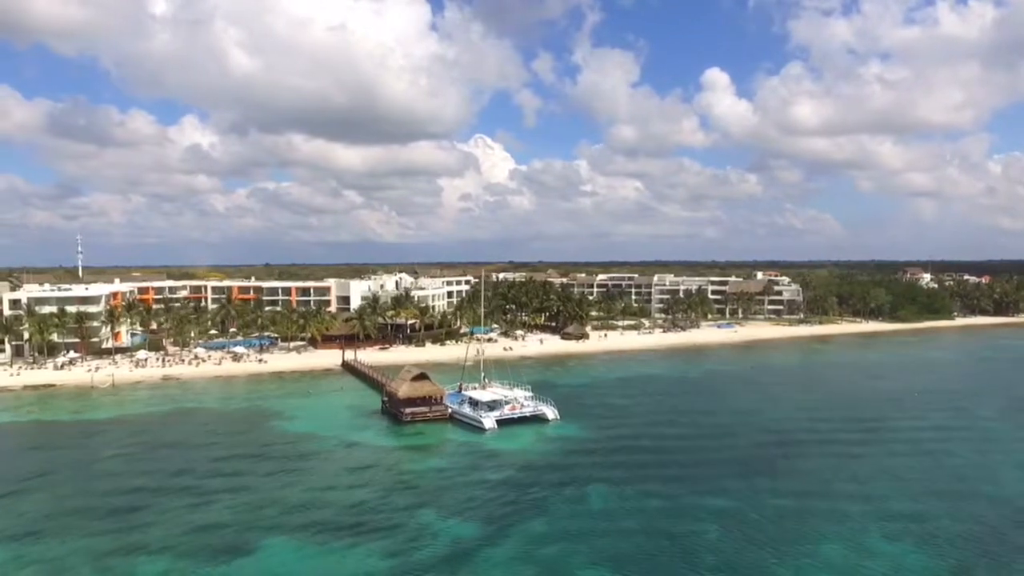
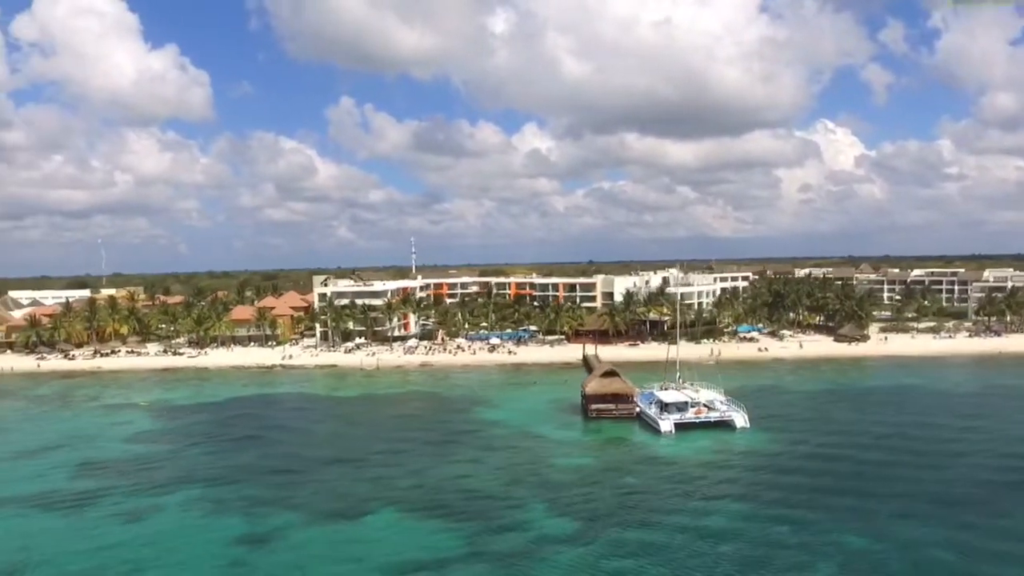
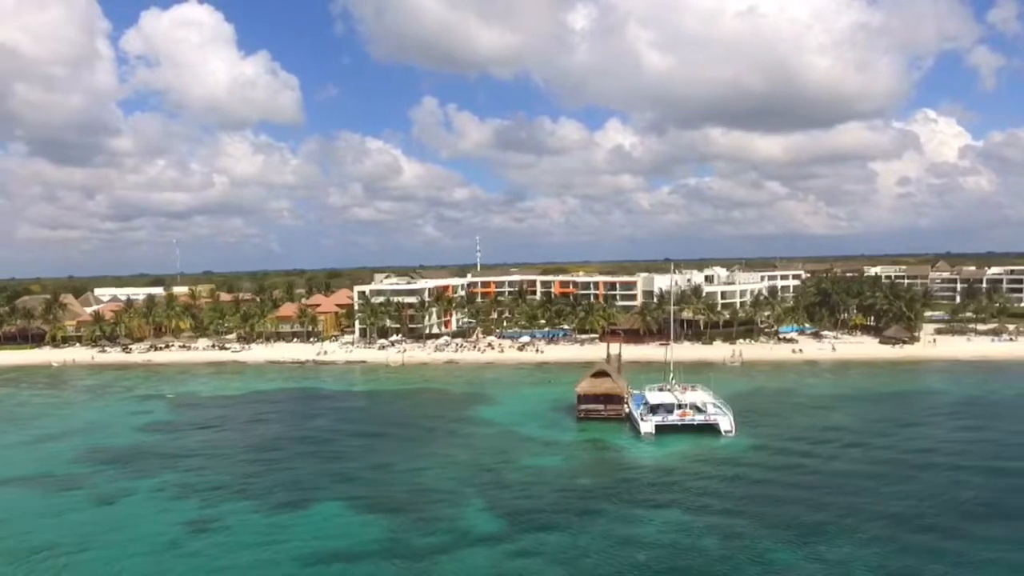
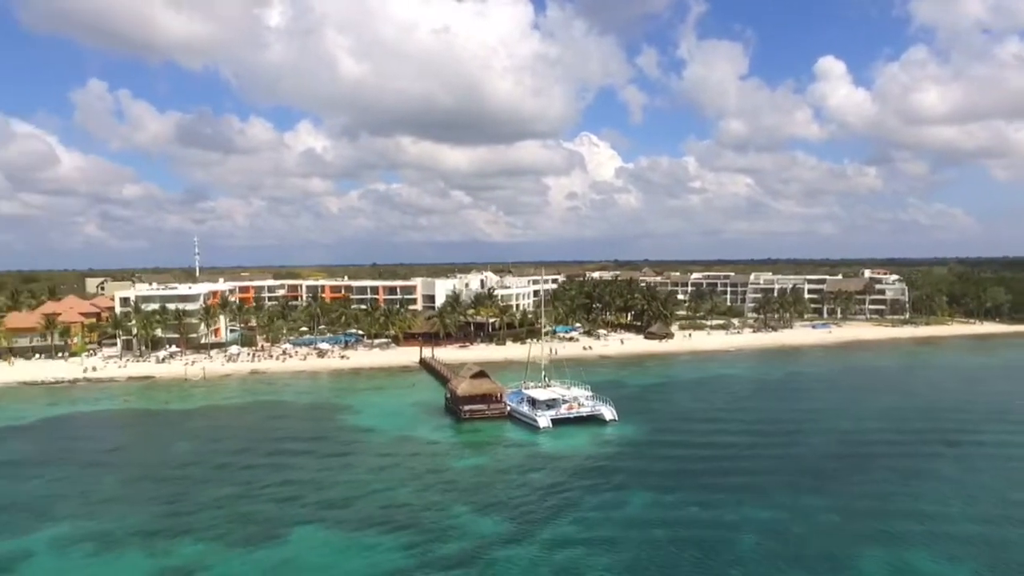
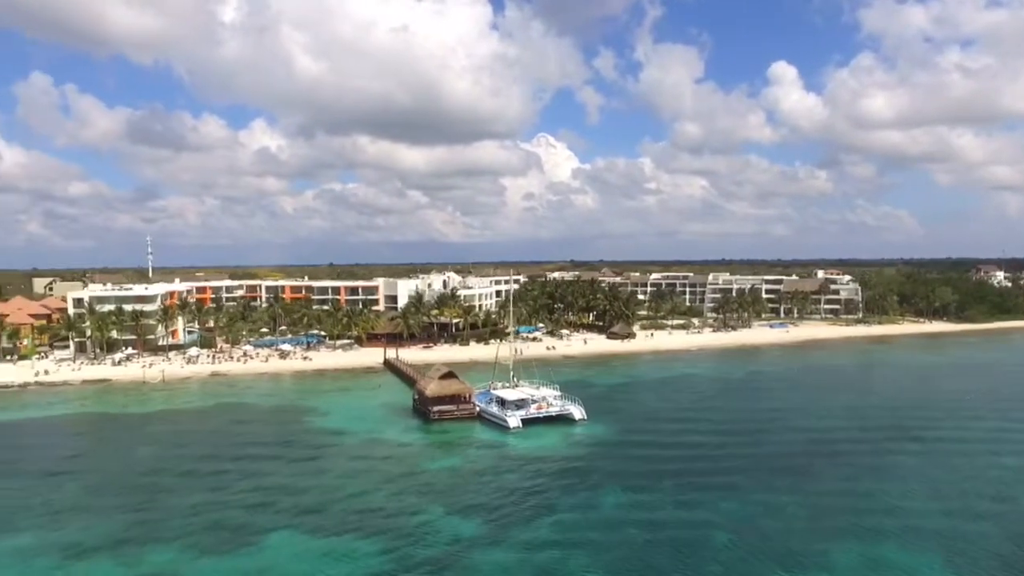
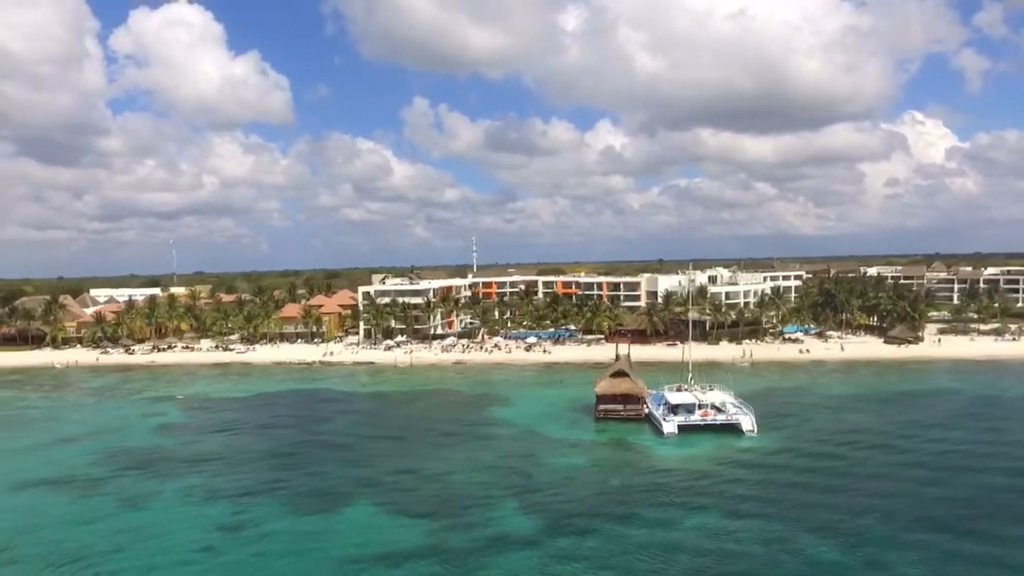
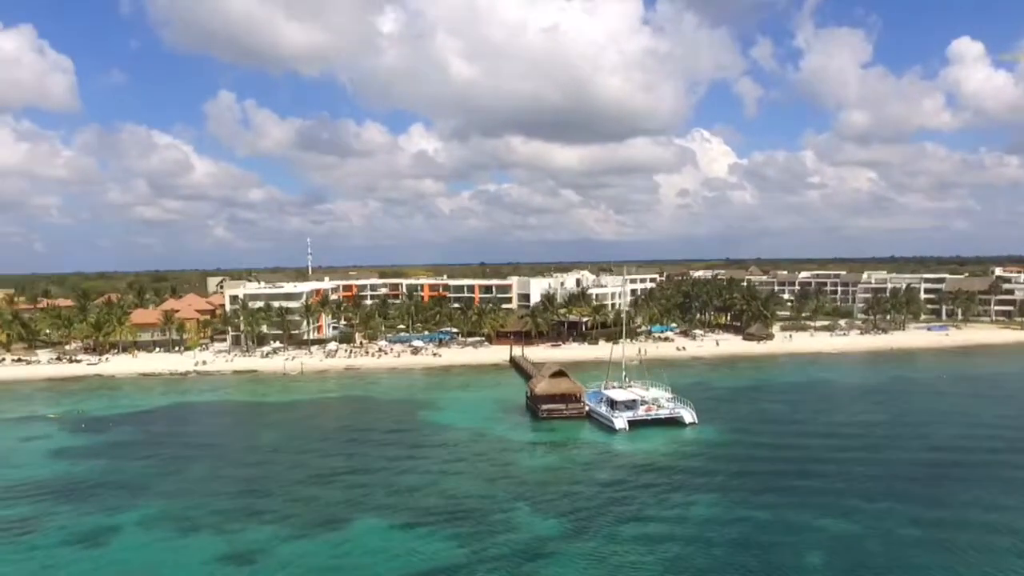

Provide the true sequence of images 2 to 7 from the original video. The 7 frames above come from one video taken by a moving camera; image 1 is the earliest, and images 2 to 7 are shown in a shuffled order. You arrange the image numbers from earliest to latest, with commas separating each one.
5, 4, 7, 2, 6, 3
